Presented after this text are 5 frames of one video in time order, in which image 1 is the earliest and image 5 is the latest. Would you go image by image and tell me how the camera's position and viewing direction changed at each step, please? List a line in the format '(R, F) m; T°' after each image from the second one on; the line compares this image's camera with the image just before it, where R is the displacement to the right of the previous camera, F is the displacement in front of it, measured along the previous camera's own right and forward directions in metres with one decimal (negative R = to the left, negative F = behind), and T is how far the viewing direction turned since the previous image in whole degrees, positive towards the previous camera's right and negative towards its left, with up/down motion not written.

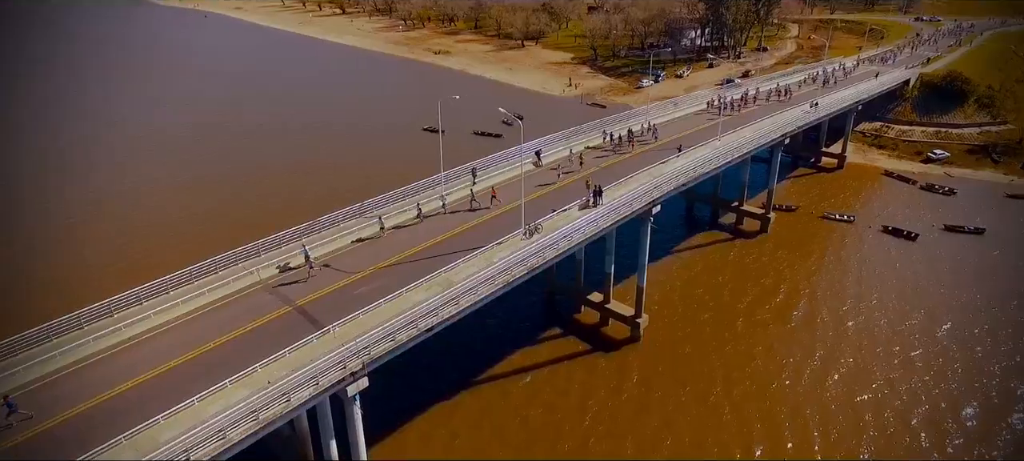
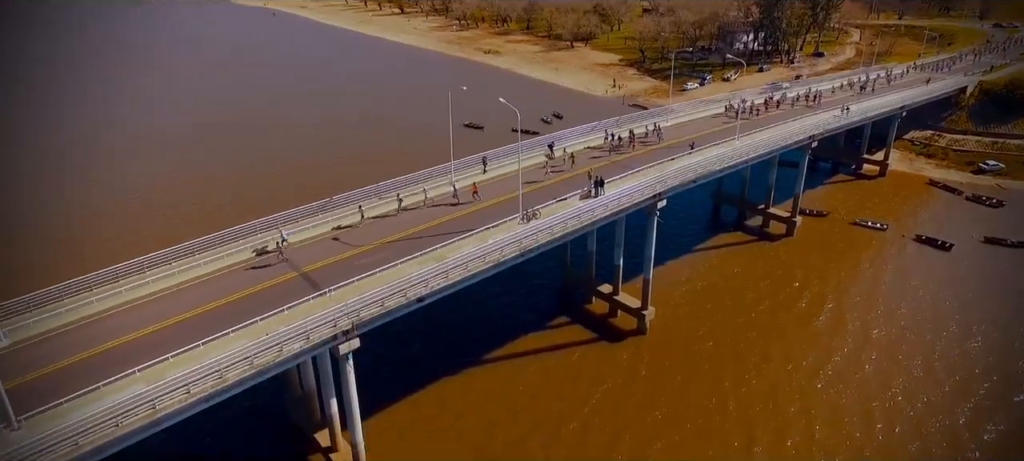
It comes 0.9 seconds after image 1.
(+2.3, -1.5) m; -5°
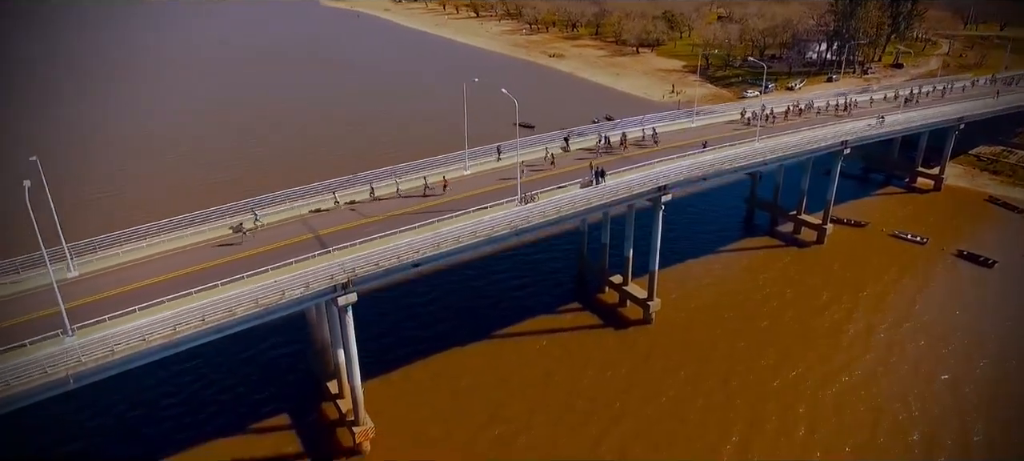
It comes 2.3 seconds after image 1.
(+3.5, -2.3) m; -7°
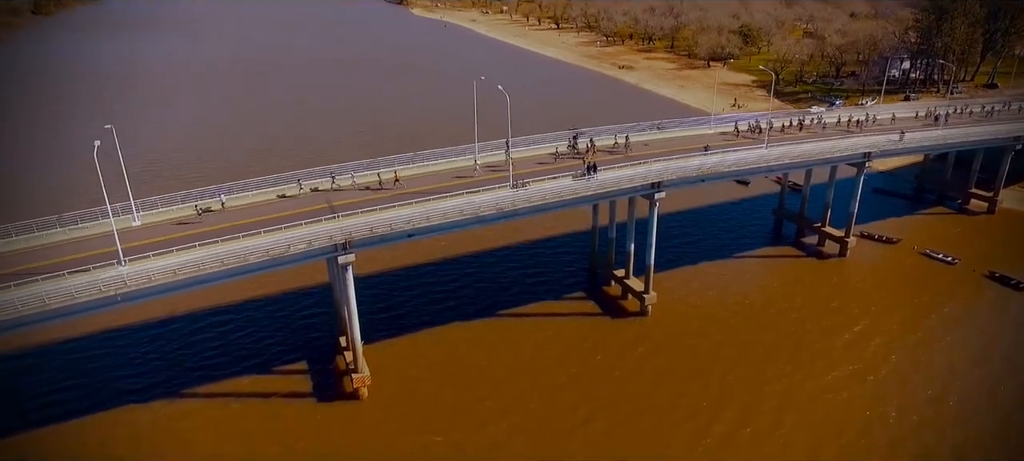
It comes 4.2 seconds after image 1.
(+5.0, -3.2) m; -8°
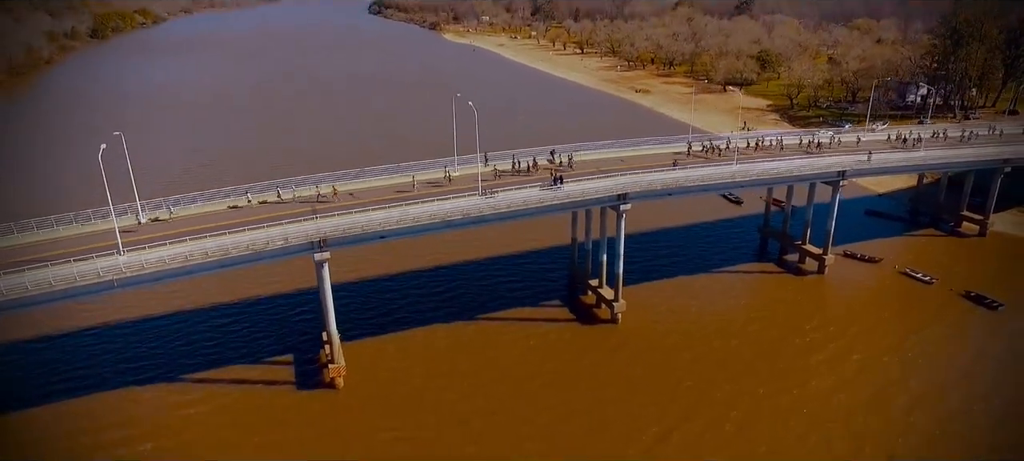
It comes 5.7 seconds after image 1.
(+3.9, -2.5) m; -4°
